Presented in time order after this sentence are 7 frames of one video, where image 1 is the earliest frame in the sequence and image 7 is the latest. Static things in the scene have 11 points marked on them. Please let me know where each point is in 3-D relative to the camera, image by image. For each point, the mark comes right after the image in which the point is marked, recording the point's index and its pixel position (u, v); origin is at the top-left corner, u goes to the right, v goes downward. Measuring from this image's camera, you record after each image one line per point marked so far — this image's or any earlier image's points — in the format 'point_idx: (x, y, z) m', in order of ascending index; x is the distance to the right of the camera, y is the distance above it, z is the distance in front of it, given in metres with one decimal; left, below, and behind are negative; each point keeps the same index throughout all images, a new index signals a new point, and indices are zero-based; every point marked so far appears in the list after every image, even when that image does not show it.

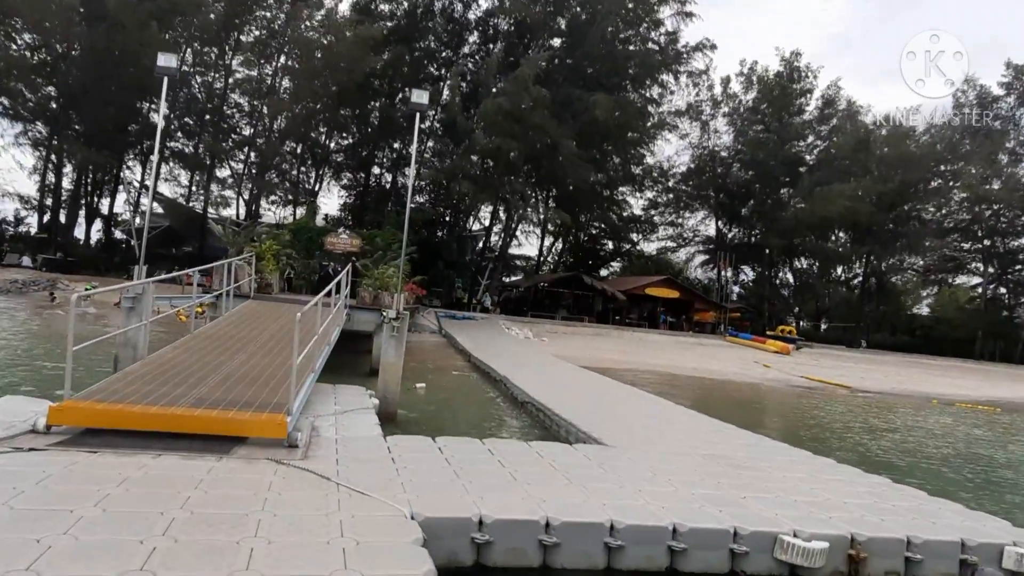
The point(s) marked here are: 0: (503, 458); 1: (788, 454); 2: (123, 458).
0: (0.0, -1.0, +4.2) m
1: (+2.3, -1.4, +5.7) m
2: (-2.0, -0.9, +3.5) m
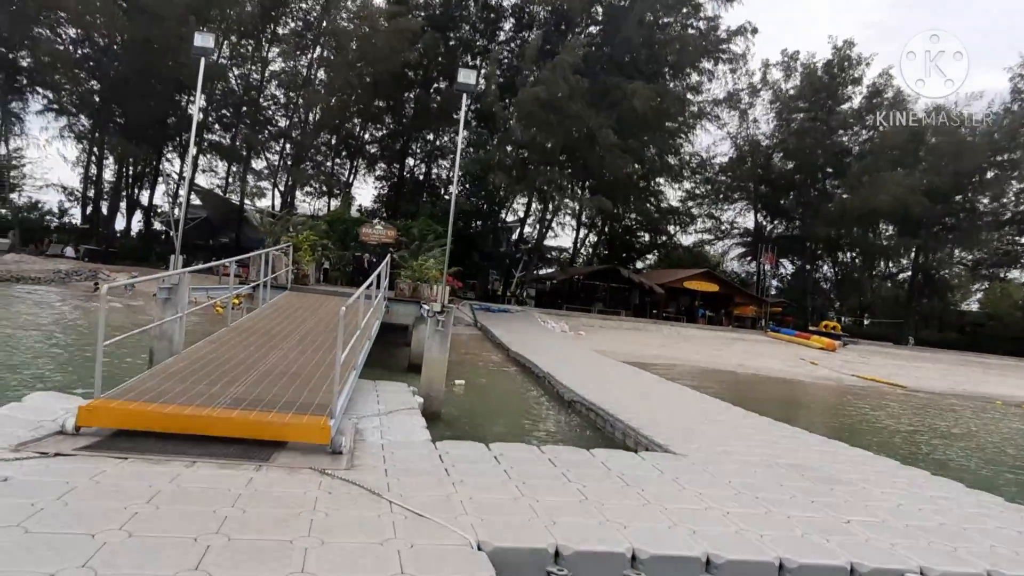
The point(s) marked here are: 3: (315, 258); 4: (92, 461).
0: (+0.3, -1.0, +3.8) m
1: (+2.7, -1.3, +5.2) m
2: (-1.6, -0.8, +3.2) m
3: (-3.5, +0.5, +12.3) m
4: (-1.9, -0.8, +3.2) m
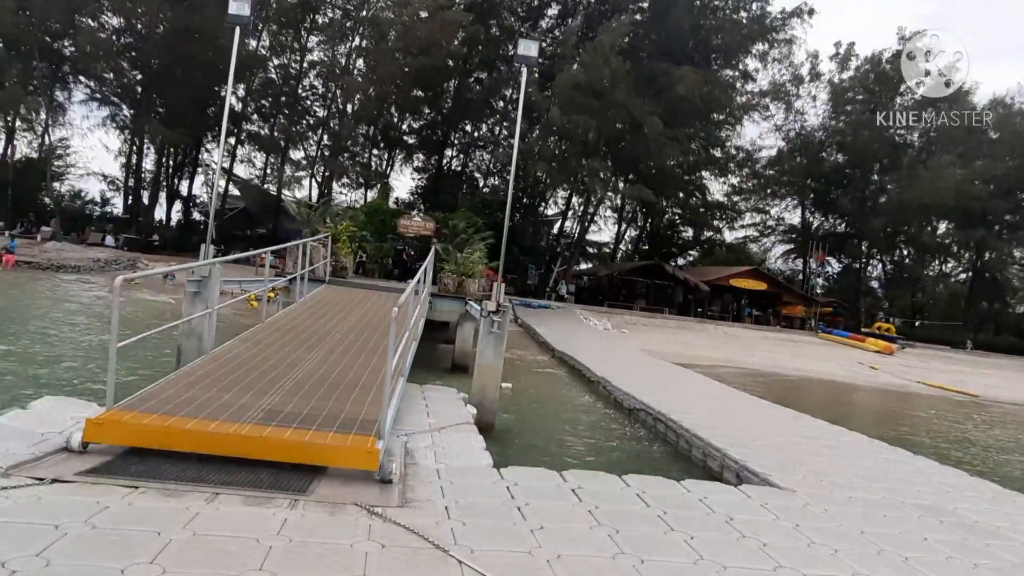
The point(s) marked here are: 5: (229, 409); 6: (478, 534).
0: (+0.7, -1.0, +3.1) m
1: (+3.1, -1.4, +4.5) m
2: (-1.3, -0.8, +2.6) m
3: (-2.7, +0.6, +11.8) m
4: (-1.6, -0.8, +2.6) m
5: (-1.4, -0.6, +3.5) m
6: (-0.1, -0.9, +2.6) m
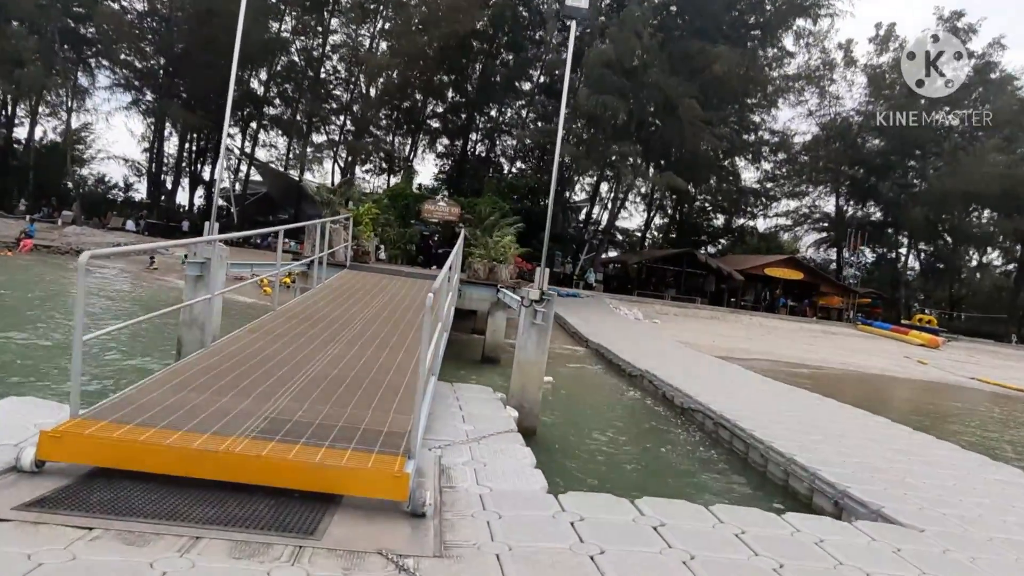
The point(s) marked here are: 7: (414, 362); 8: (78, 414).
0: (+0.9, -0.9, +2.4) m
1: (+3.4, -1.3, +3.7) m
2: (-1.1, -0.7, +2.0) m
3: (-2.2, +0.9, +11.2) m
4: (-1.4, -0.7, +2.0) m
5: (-1.2, -0.5, +2.8) m
6: (+0.1, -0.9, +2.0) m
7: (-0.6, -0.4, +4.2) m
8: (-1.6, -0.5, +2.6) m
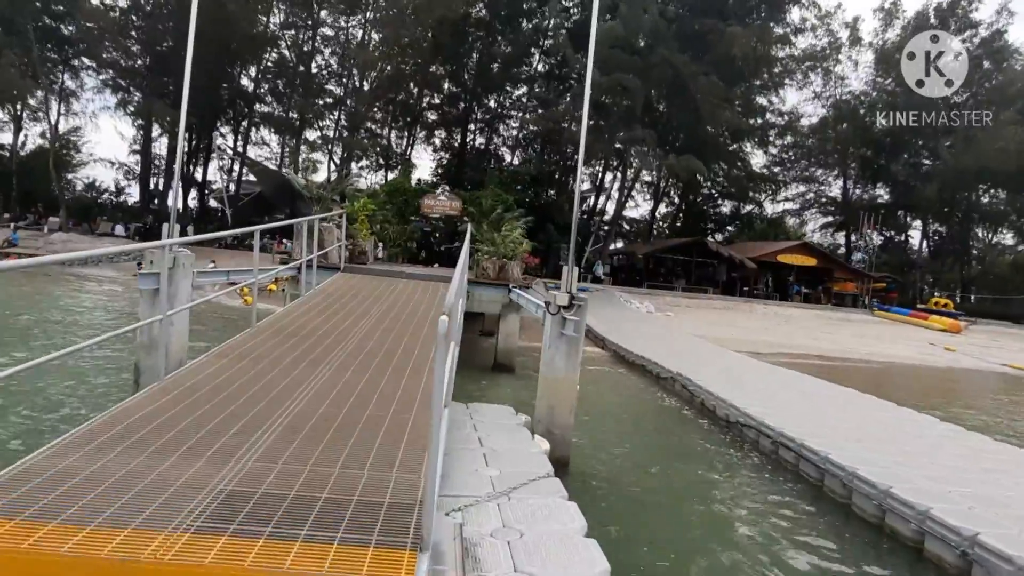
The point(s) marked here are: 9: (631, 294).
0: (+1.1, -1.0, +1.6) m
1: (+3.6, -1.2, +2.9) m
2: (-0.9, -0.8, +1.2) m
3: (-2.1, +0.8, +10.4) m
4: (-1.2, -0.8, +1.2) m
5: (-1.0, -0.6, +2.0) m
6: (+0.2, -0.9, +1.2) m
7: (-0.5, -0.5, +3.5) m
8: (-1.5, -0.6, +1.8) m
9: (+3.3, -0.2, +19.7) m
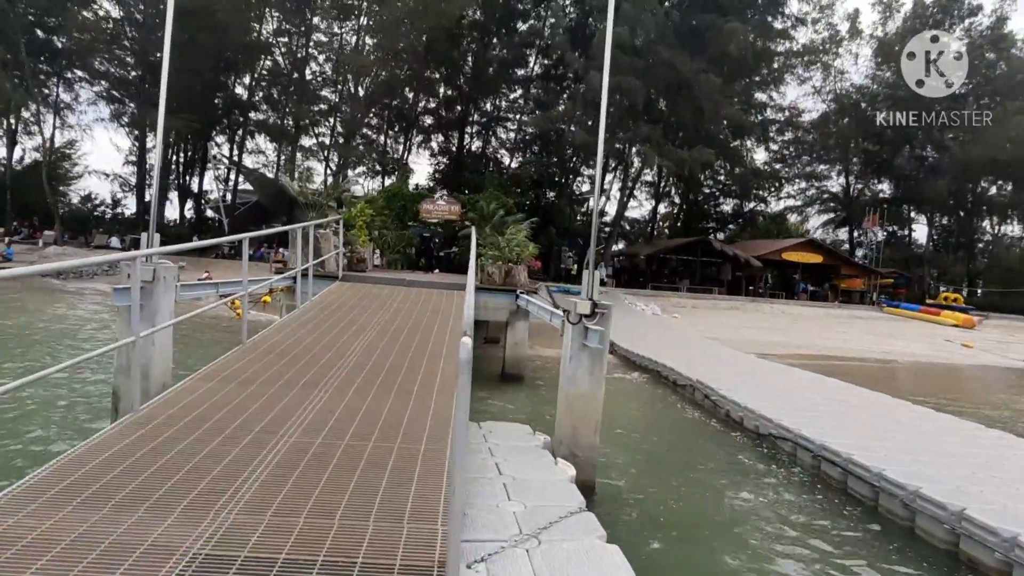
0: (+1.2, -1.0, +1.2) m
1: (+3.7, -1.2, +2.5) m
2: (-0.8, -0.9, +0.8) m
3: (-2.0, +0.7, +10.0) m
4: (-1.1, -0.8, +0.8) m
5: (-0.9, -0.6, +1.6) m
6: (+0.3, -0.9, +0.8) m
7: (-0.4, -0.5, +3.1) m
8: (-1.4, -0.6, +1.4) m
9: (+3.4, -0.2, +19.3) m
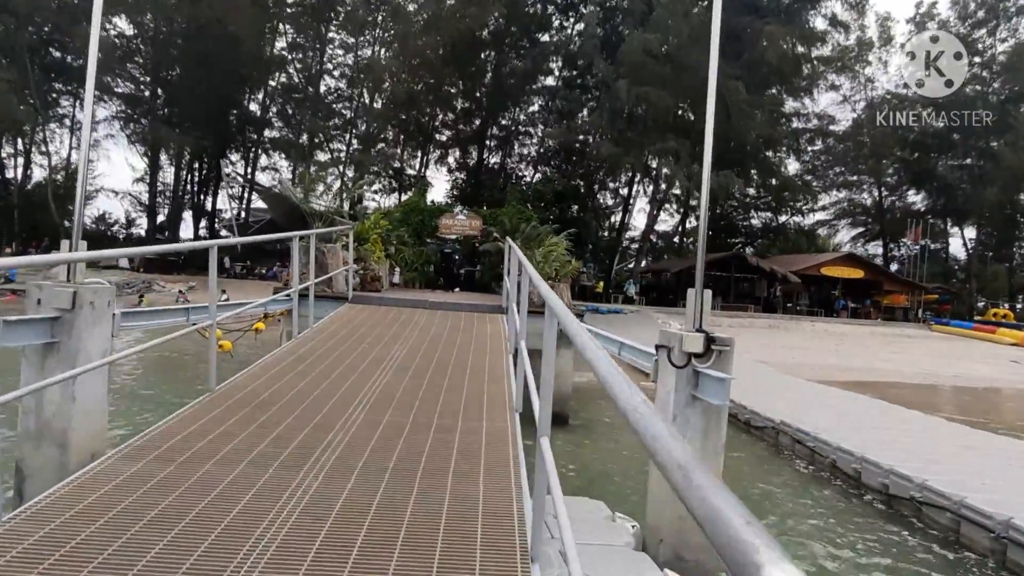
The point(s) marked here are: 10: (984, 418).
0: (+1.4, -1.0, +0.1) m
1: (+3.9, -1.2, +1.3) m
2: (-0.6, -0.9, -0.3) m
3: (-1.6, +0.4, +9.0) m
4: (-0.9, -0.9, -0.3) m
5: (-0.7, -0.7, +0.6) m
6: (+0.6, -1.0, -0.3) m
7: (-0.1, -0.6, +2.0) m
8: (-1.2, -0.7, +0.4) m
9: (+4.0, -0.7, +18.1) m
10: (+6.4, -1.8, +9.3) m
